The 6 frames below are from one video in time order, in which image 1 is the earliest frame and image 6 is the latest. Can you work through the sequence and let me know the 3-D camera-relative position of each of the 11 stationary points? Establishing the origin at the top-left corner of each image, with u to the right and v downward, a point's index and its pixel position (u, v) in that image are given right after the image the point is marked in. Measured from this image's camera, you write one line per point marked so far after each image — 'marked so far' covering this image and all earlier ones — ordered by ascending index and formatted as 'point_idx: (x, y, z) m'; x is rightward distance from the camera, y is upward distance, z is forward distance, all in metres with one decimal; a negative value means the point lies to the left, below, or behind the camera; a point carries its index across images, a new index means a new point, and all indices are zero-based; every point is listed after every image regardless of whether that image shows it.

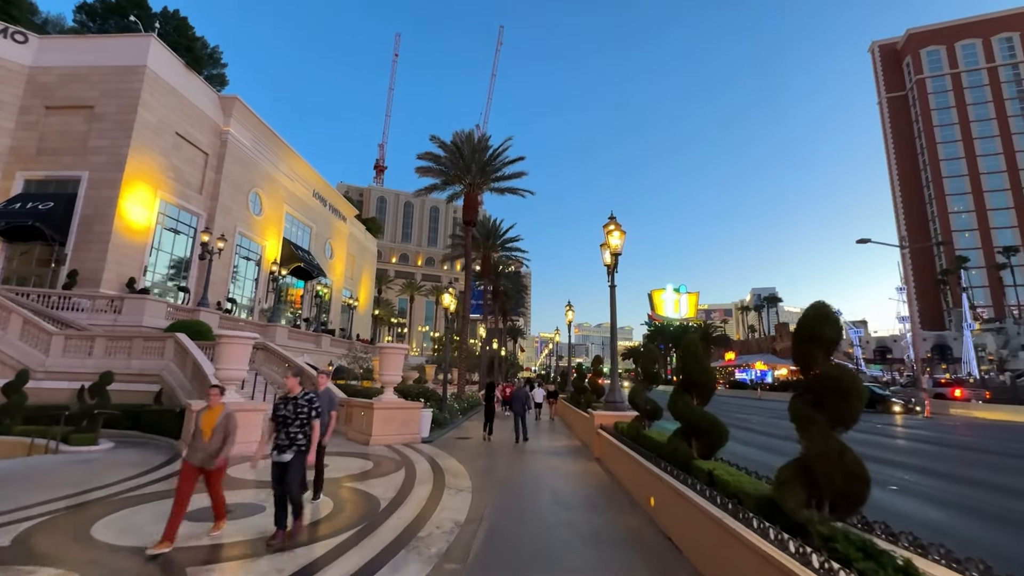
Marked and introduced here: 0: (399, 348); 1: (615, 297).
0: (-2.9, -1.6, +12.4) m
1: (+2.4, -0.2, +10.7) m
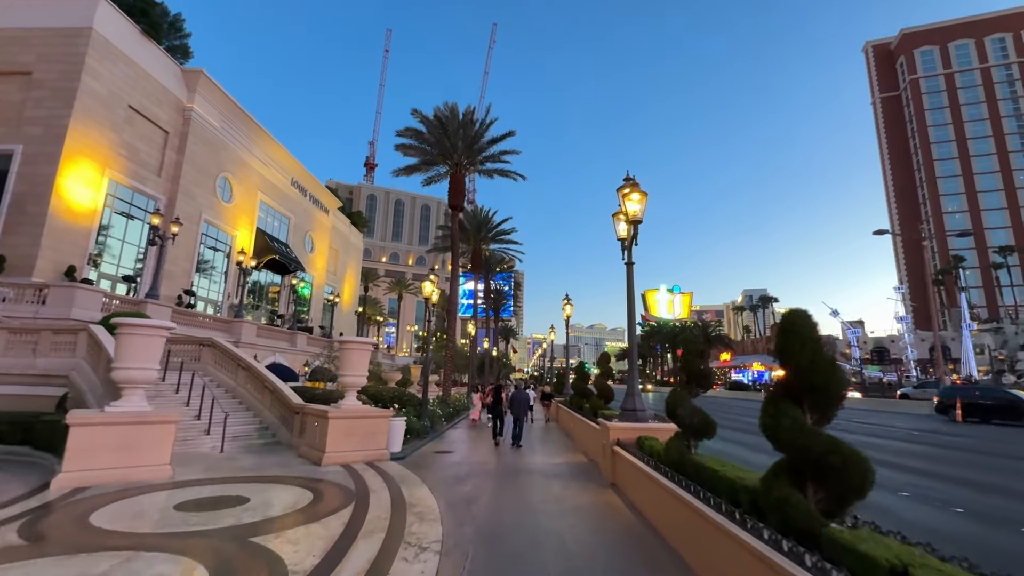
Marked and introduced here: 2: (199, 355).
0: (-3.1, -1.2, +10.1) m
1: (+2.2, +0.2, +8.5) m
2: (-9.1, -2.0, +13.7) m
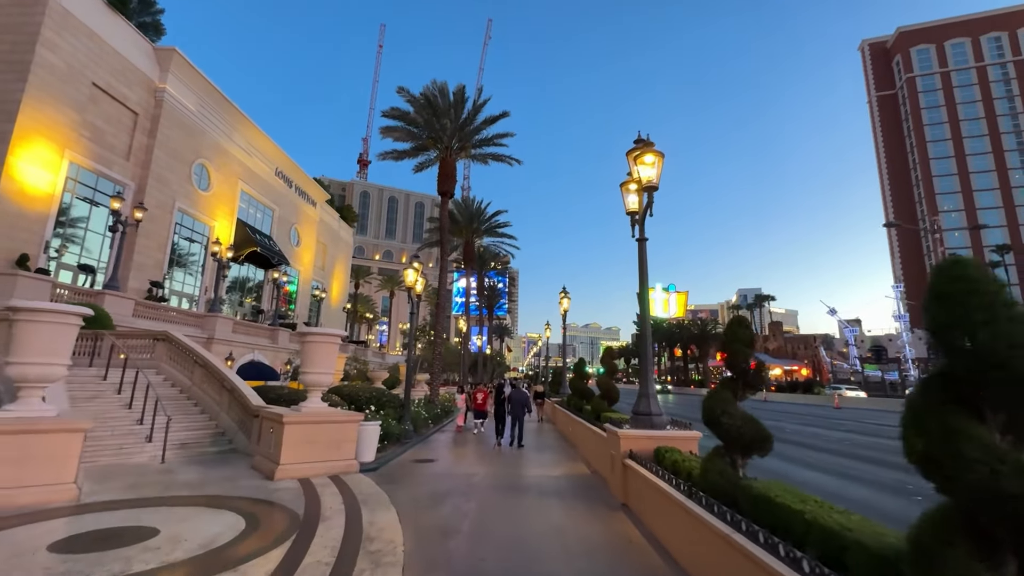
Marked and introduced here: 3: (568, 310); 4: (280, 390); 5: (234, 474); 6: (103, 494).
0: (-3.3, -0.9, +8.6) m
1: (+2.0, +0.5, +7.1) m
2: (-9.3, -1.6, +12.2) m
3: (+2.3, -0.9, +18.9) m
4: (-5.4, -2.4, +11.0) m
5: (-4.6, -3.1, +7.8) m
6: (-5.7, -2.8, +6.5) m
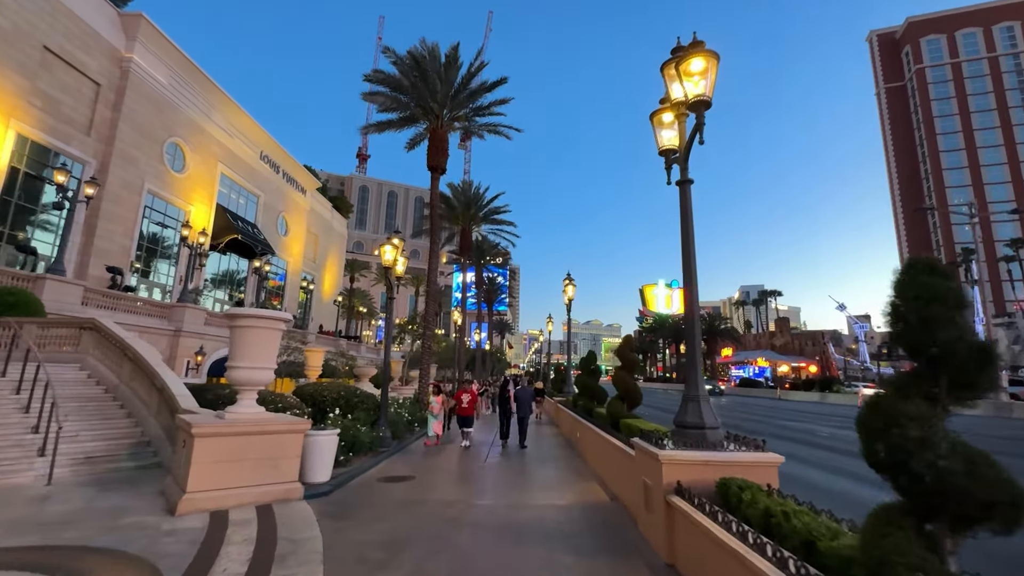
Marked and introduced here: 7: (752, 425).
0: (-3.3, -0.5, +6.6) m
1: (+1.9, +0.9, +5.1) m
2: (-9.4, -1.2, +10.2) m
3: (+2.2, -0.4, +16.9) m
4: (-5.5, -1.9, +9.0) m
5: (-4.7, -2.7, +5.8) m
6: (-5.8, -2.4, +4.5) m
7: (+9.1, -5.2, +17.9) m
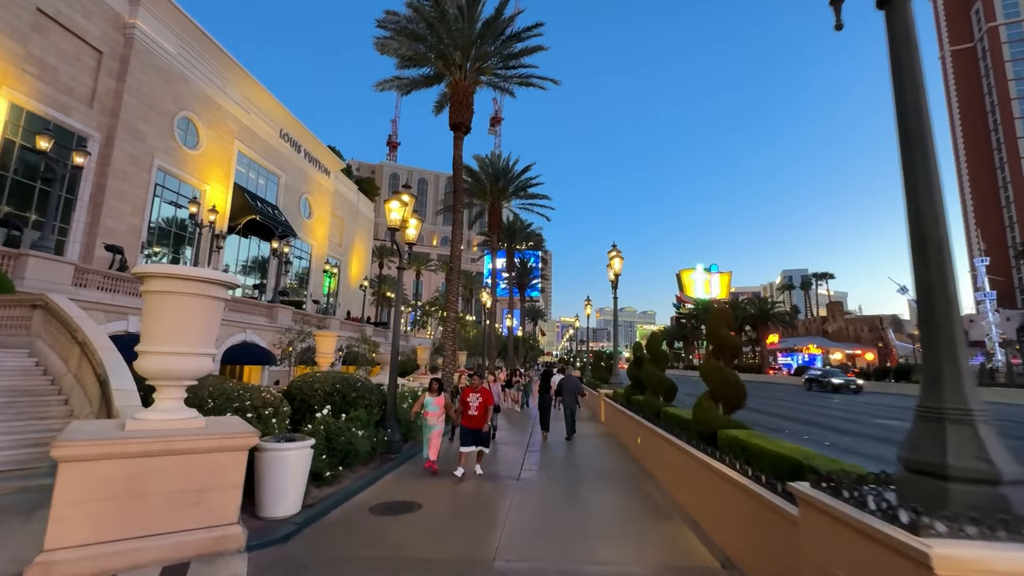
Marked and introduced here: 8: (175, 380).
0: (-2.9, 0.0, +4.5) m
1: (+2.2, +1.4, +2.5) m
2: (-8.7, -0.6, +8.5) m
3: (+3.3, +0.5, +14.4) m
4: (-4.9, -1.4, +7.0) m
5: (-4.3, -2.2, +3.8) m
6: (-5.4, -2.0, +2.6) m
7: (+10.3, -4.3, +15.0) m
8: (-3.2, -0.9, +4.4) m
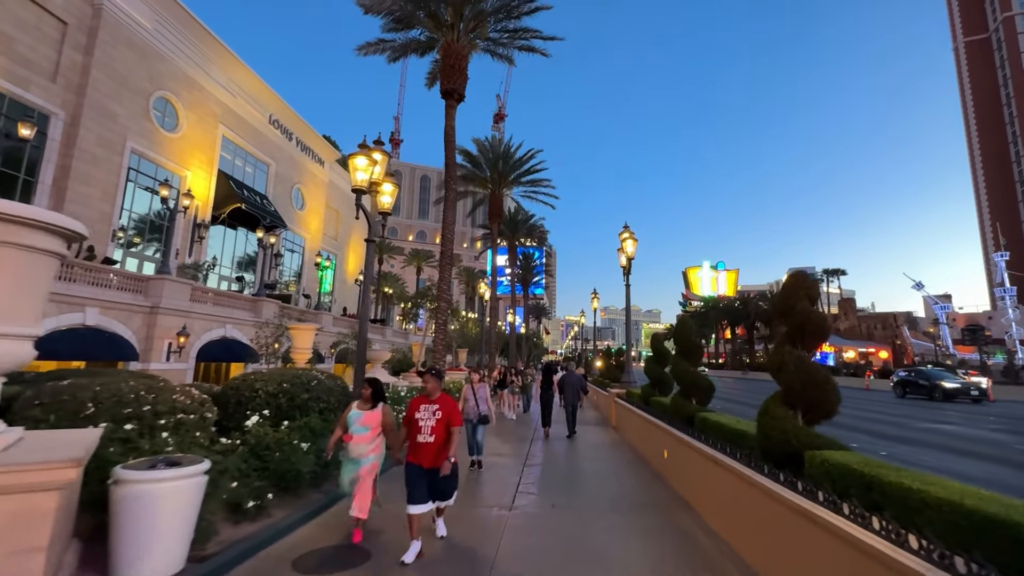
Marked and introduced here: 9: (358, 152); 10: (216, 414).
0: (-3.1, +0.4, +2.8) m
1: (+2.1, +1.8, +0.9) m
2: (-8.8, -0.3, +6.9) m
3: (+3.3, +0.8, +12.7) m
4: (-5.0, -1.1, +5.4) m
5: (-4.4, -1.9, +2.2) m
6: (-5.6, -1.7, +1.0) m
7: (+10.3, -3.9, +13.3) m
8: (-3.3, -0.5, +2.8) m
9: (-2.4, +2.1, +7.5) m
10: (-3.5, -1.5, +5.6) m
